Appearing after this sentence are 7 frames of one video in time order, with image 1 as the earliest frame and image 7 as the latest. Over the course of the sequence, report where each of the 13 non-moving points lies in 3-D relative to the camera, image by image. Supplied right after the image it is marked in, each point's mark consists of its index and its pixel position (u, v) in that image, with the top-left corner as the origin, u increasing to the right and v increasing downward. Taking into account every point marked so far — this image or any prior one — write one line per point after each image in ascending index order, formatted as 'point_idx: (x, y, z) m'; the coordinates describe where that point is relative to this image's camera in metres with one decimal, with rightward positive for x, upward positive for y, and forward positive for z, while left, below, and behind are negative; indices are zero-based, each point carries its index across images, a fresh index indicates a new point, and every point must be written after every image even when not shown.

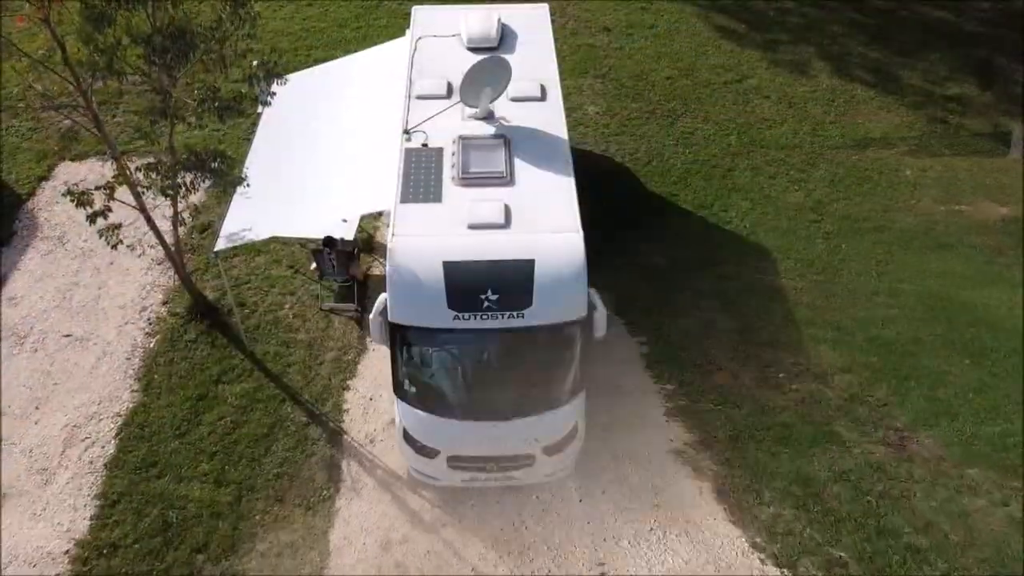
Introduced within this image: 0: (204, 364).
0: (-3.2, -0.8, +8.4) m
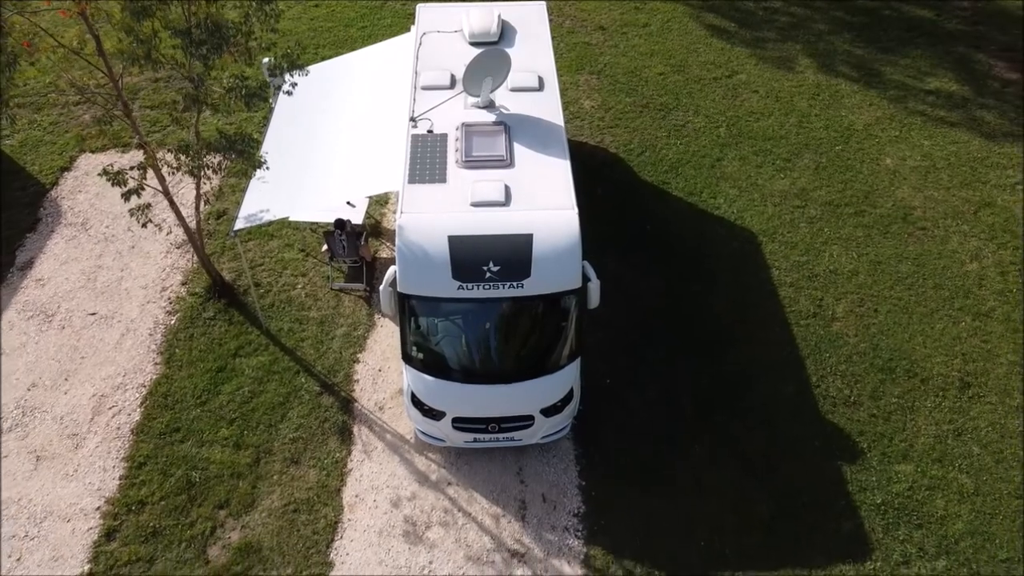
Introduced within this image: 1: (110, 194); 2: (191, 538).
0: (-3.2, -0.6, +8.9) m
1: (-5.4, +1.3, +10.9) m
2: (-2.9, -2.2, +7.3) m
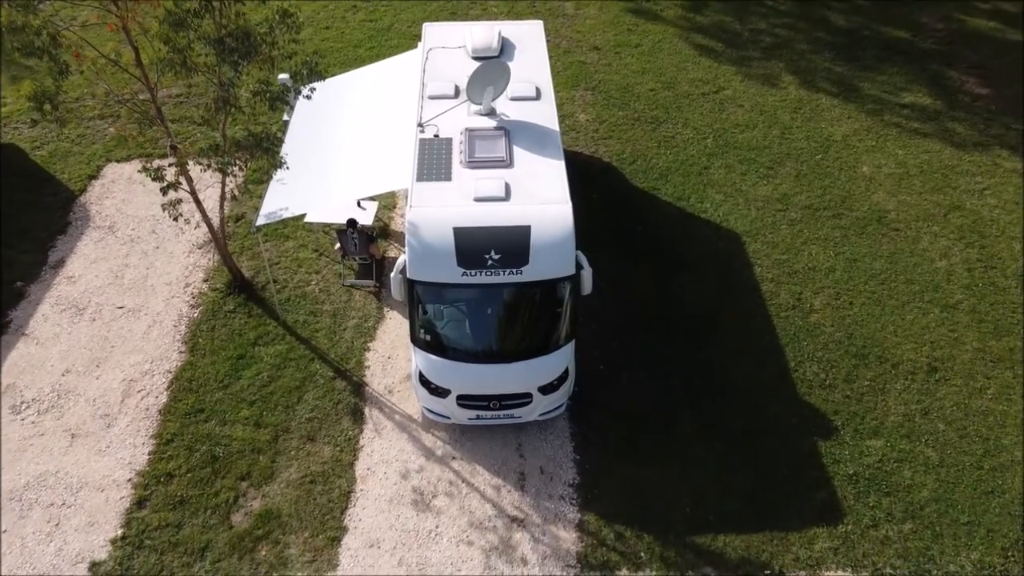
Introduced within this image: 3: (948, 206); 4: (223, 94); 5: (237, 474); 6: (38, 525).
0: (-3.2, -0.5, +9.6) m
1: (-5.4, +1.3, +11.6) m
2: (-2.9, -2.1, +7.9) m
3: (+6.1, +1.1, +11.3) m
4: (-2.8, +1.9, +7.7) m
5: (-2.8, -1.9, +8.1) m
6: (-4.5, -2.3, +7.7) m
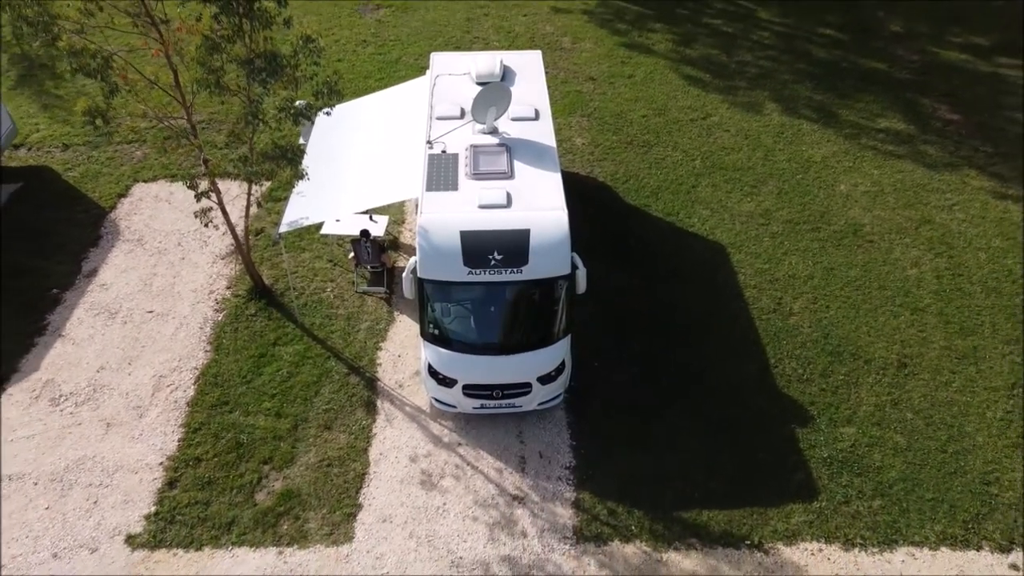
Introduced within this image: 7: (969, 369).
0: (-3.2, -0.6, +10.4) m
1: (-5.4, +1.1, +12.4) m
2: (-2.9, -2.1, +8.6) m
3: (+6.1, +1.0, +12.1) m
4: (-2.8, +1.9, +8.6) m
5: (-2.8, -1.9, +8.8) m
6: (-4.5, -2.2, +8.4) m
7: (+5.5, -1.0, +9.7) m
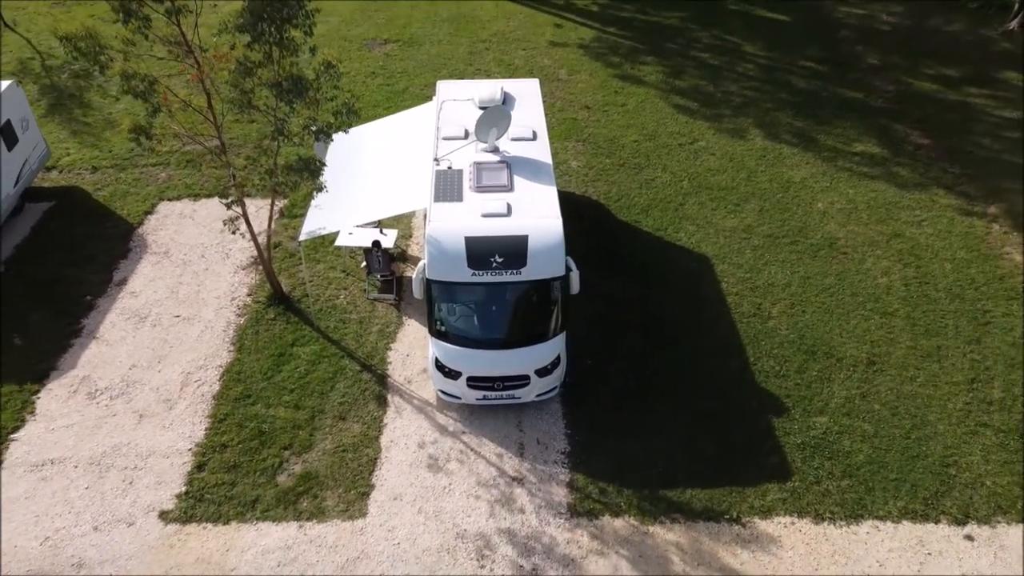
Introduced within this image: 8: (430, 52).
0: (-3.2, -0.6, +11.2) m
1: (-5.4, +0.9, +13.4) m
2: (-2.9, -2.1, +9.4) m
3: (+6.1, +0.9, +13.0) m
4: (-2.8, +1.9, +9.6) m
5: (-2.8, -1.9, +9.6) m
6: (-4.5, -2.2, +9.2) m
7: (+5.5, -1.0, +10.5) m
8: (-2.0, +5.6, +19.1) m
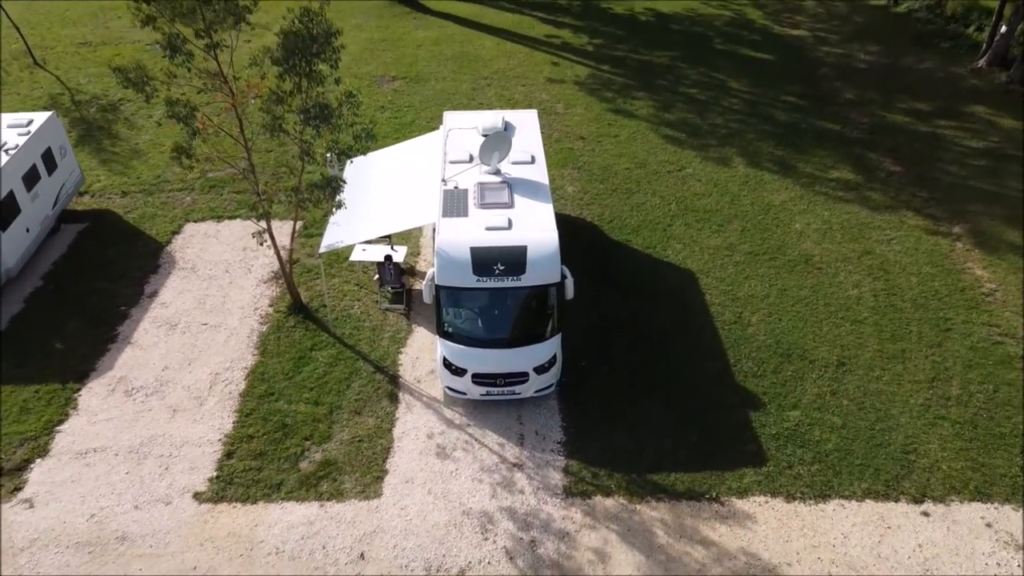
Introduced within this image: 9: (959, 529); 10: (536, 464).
0: (-3.2, -0.8, +12.2) m
1: (-5.4, +0.7, +14.4) m
2: (-2.9, -2.1, +10.3) m
3: (+6.1, +0.6, +14.1) m
4: (-2.8, +1.8, +10.7) m
5: (-2.7, -1.9, +10.6) m
6: (-4.5, -2.3, +10.1) m
7: (+5.5, -1.1, +11.5) m
8: (-1.9, +5.1, +20.4) m
9: (+5.1, -2.8, +9.2) m
10: (+0.3, -2.2, +10.2) m
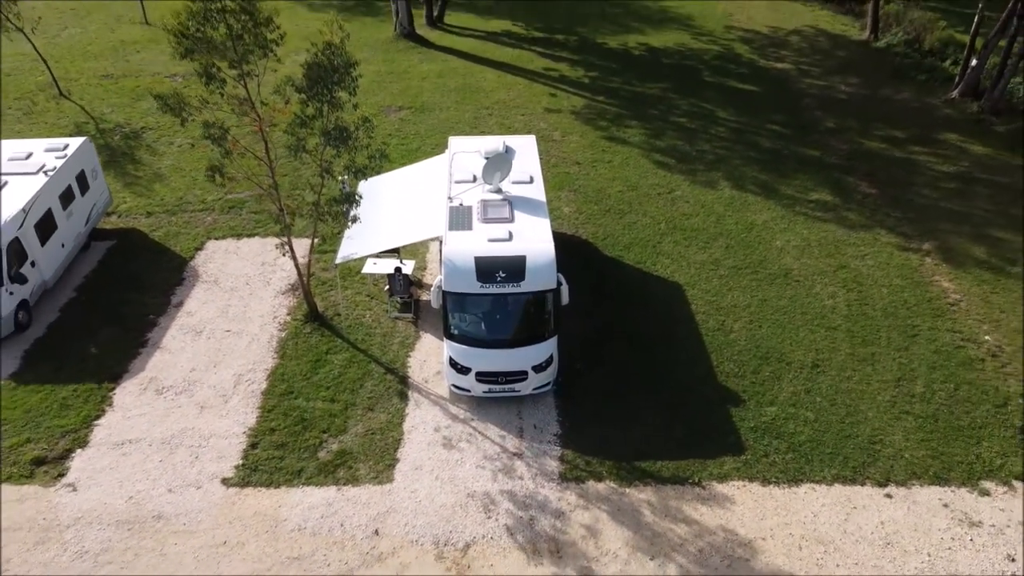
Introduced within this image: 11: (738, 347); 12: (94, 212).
0: (-3.2, -0.9, +13.2) m
1: (-5.4, +0.5, +15.5) m
2: (-2.9, -2.2, +11.2) m
3: (+6.1, +0.4, +15.2) m
4: (-2.8, +1.8, +11.8) m
5: (-2.7, -2.0, +11.5) m
6: (-4.5, -2.3, +11.1) m
7: (+5.5, -1.2, +12.5) m
8: (-1.9, +4.6, +21.7) m
9: (+5.1, -2.8, +10.2) m
10: (+0.3, -2.3, +11.1) m
11: (+3.6, -0.9, +13.0) m
12: (-8.3, +1.5, +16.0) m
